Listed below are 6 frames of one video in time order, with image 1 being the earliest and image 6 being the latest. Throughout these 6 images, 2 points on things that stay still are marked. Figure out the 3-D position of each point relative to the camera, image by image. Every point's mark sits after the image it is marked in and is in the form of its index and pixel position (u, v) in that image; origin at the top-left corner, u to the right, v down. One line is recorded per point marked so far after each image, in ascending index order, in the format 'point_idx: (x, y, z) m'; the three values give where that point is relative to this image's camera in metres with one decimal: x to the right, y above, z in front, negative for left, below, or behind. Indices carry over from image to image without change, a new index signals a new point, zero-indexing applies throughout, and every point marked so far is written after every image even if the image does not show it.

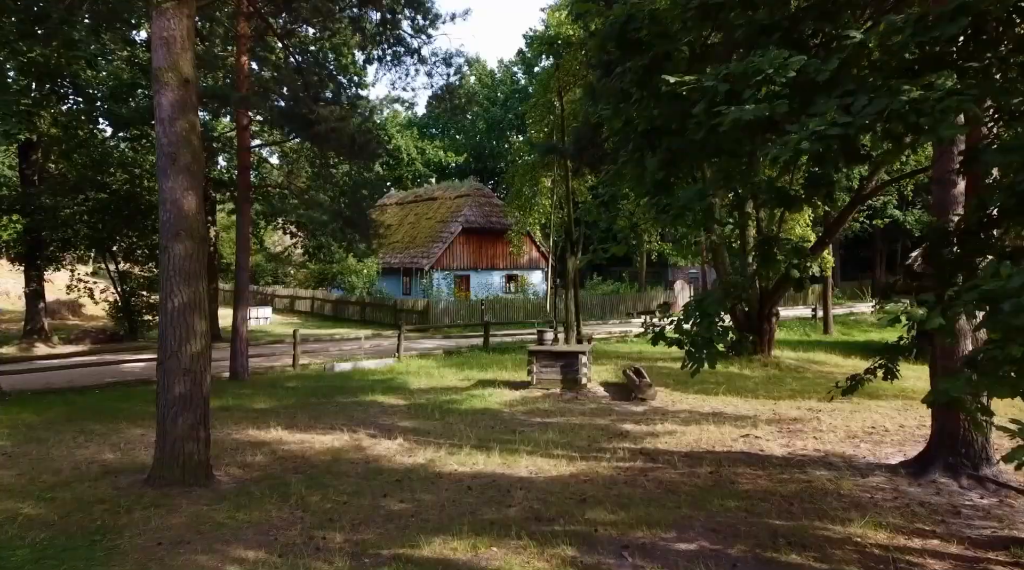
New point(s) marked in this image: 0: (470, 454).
0: (-0.5, -2.0, +9.9) m
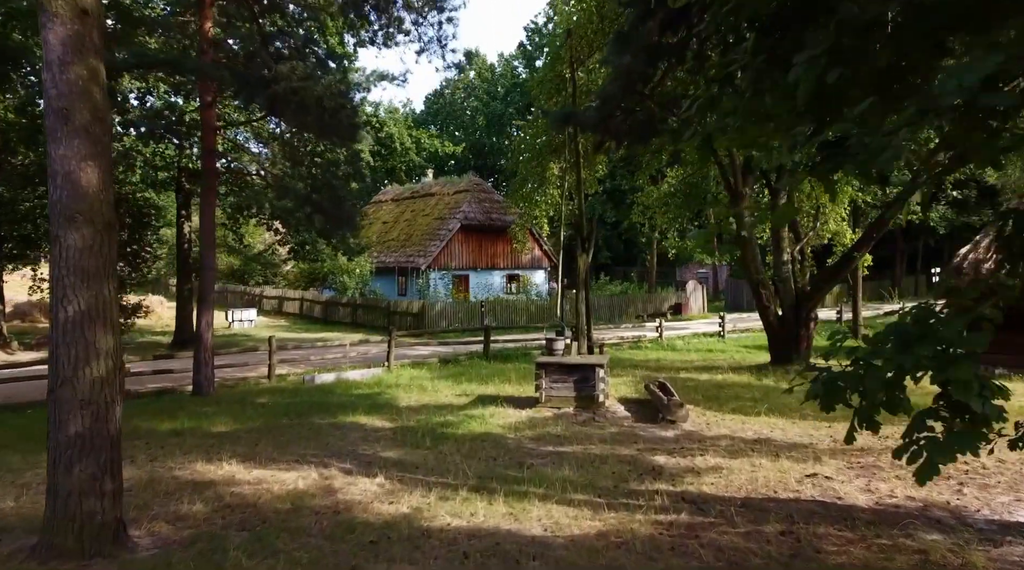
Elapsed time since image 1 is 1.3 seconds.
0: (-0.4, -2.1, +7.8) m
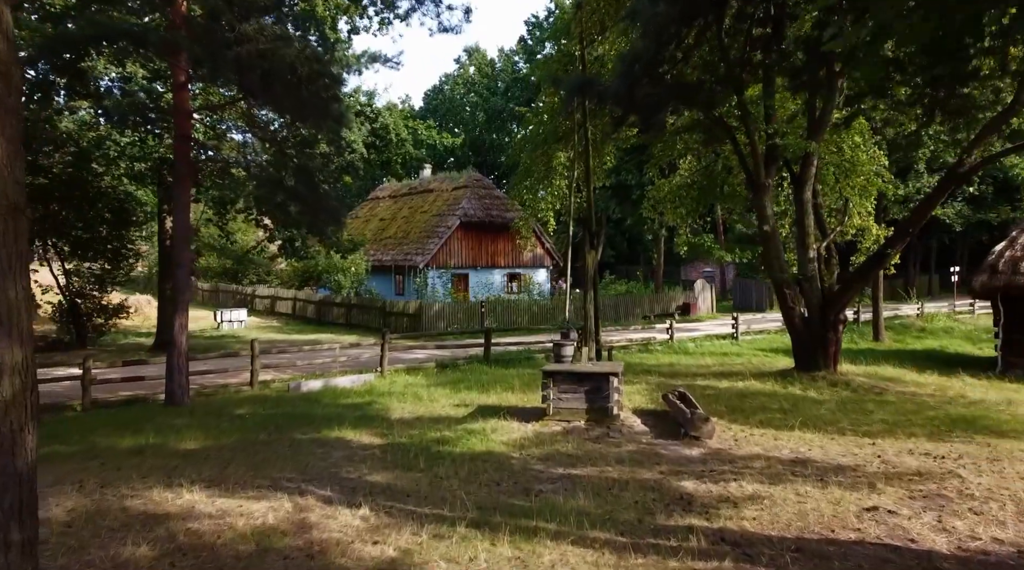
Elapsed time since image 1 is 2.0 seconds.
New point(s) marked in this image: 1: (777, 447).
0: (-0.4, -2.0, +6.6) m
1: (+3.1, -1.9, +9.6) m
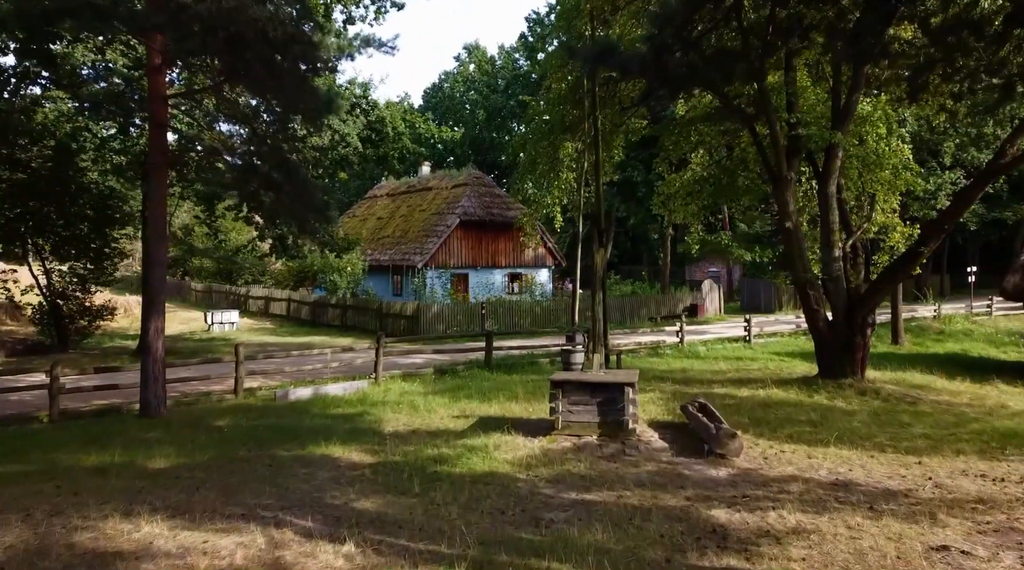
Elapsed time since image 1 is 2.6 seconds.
0: (-0.3, -2.1, +5.6) m
1: (+3.2, -1.9, +8.7) m
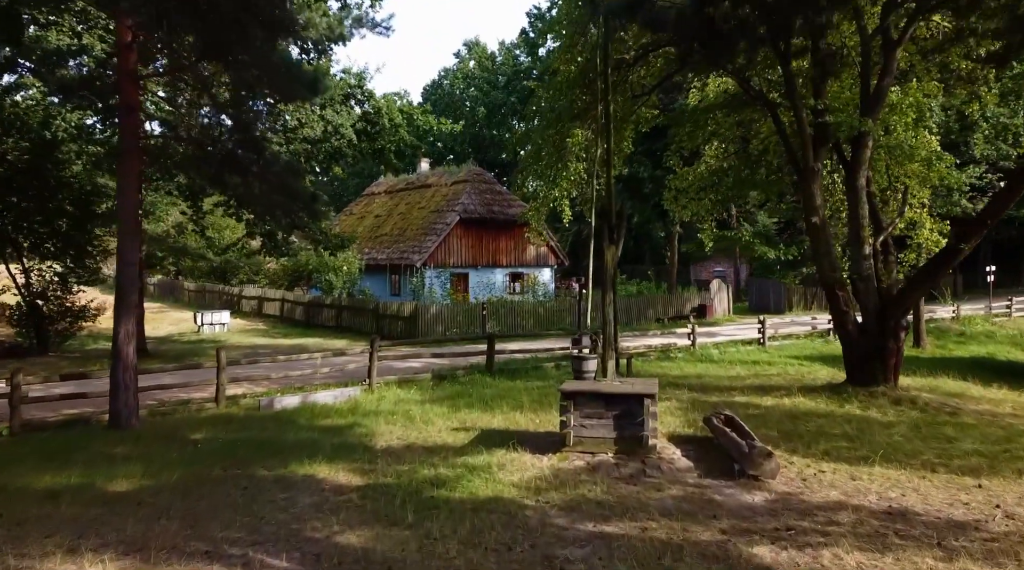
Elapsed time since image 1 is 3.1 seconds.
0: (-0.2, -2.1, +4.6) m
1: (+3.3, -1.9, +7.6) m
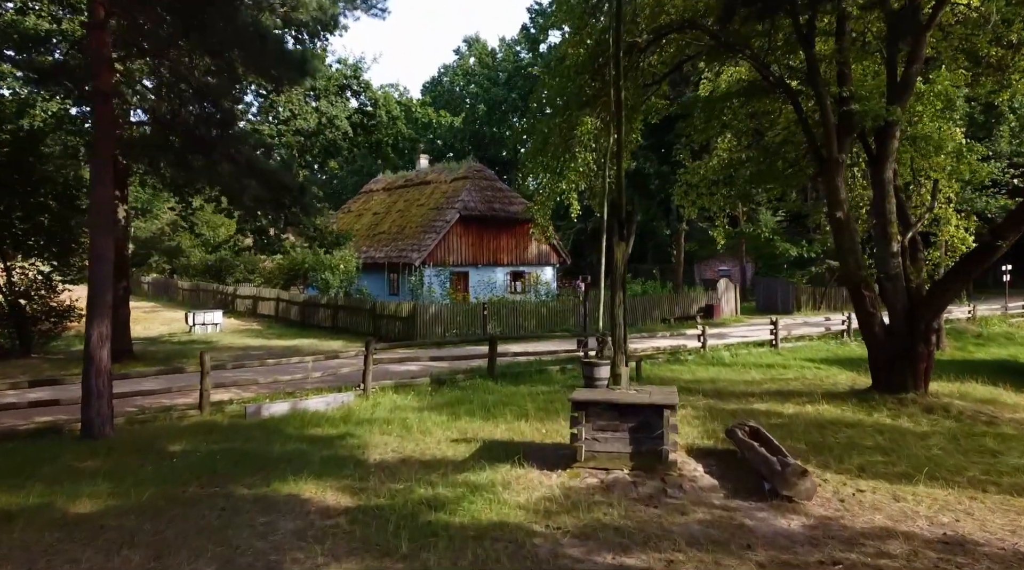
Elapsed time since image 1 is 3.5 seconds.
0: (-0.2, -2.1, +3.8) m
1: (+3.3, -1.9, +6.8) m
